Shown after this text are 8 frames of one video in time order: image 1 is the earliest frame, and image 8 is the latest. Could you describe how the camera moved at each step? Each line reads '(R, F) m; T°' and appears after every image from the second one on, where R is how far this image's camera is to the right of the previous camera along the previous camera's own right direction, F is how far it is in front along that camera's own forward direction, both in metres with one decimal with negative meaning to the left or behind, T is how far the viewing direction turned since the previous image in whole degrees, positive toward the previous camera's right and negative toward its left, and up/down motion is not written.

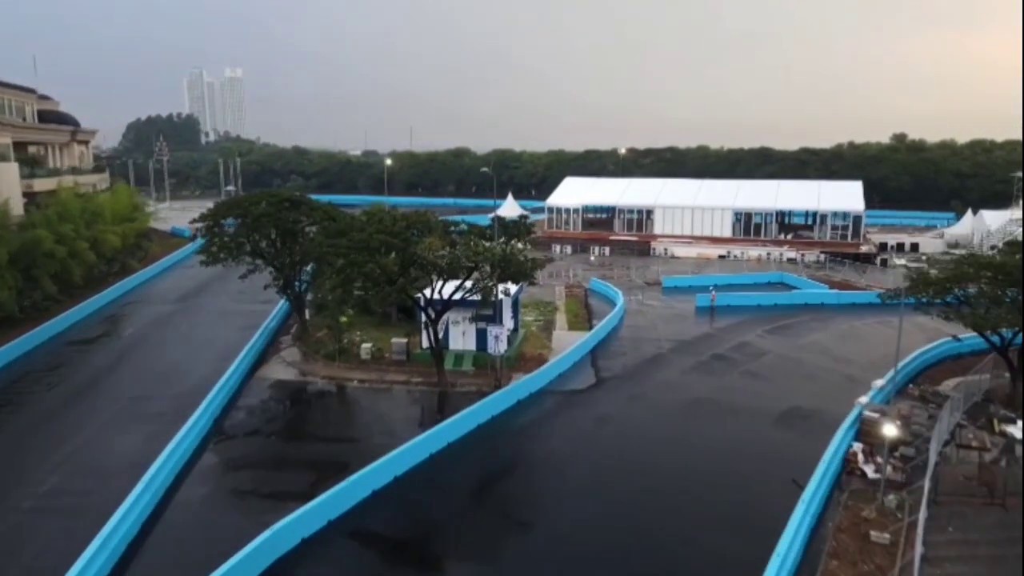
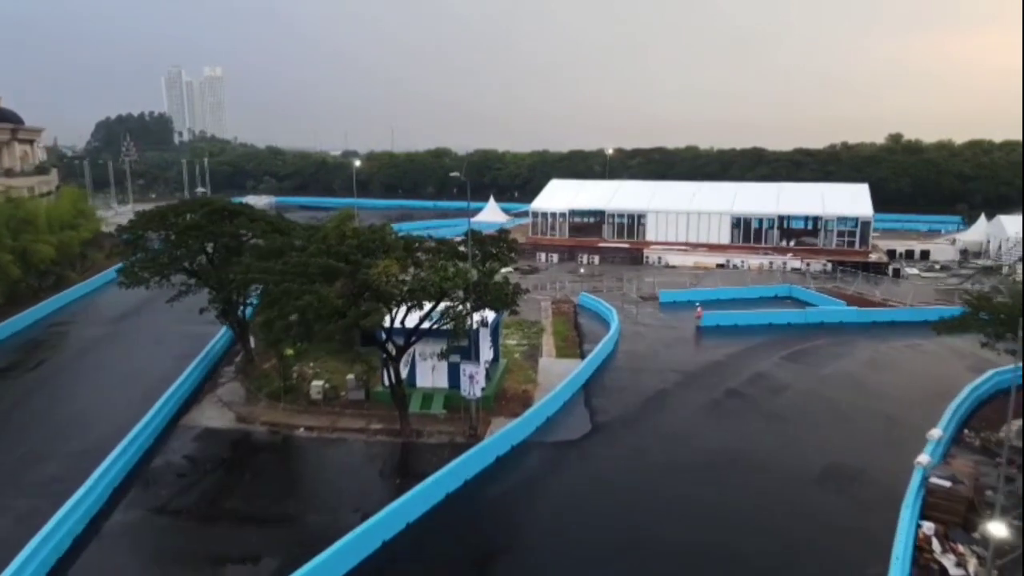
(+0.1, +3.5) m; +1°
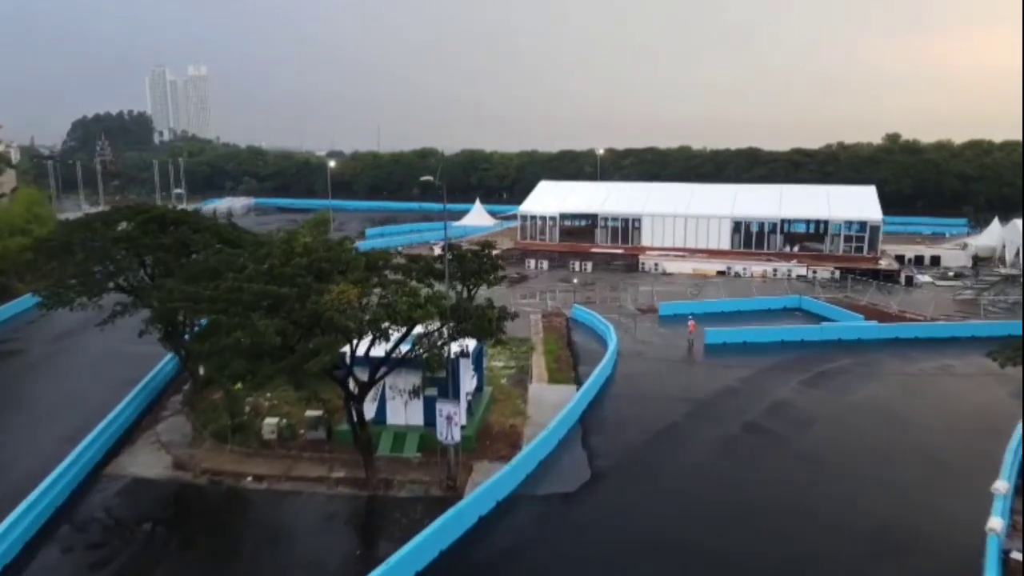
(+0.1, +2.6) m; +1°
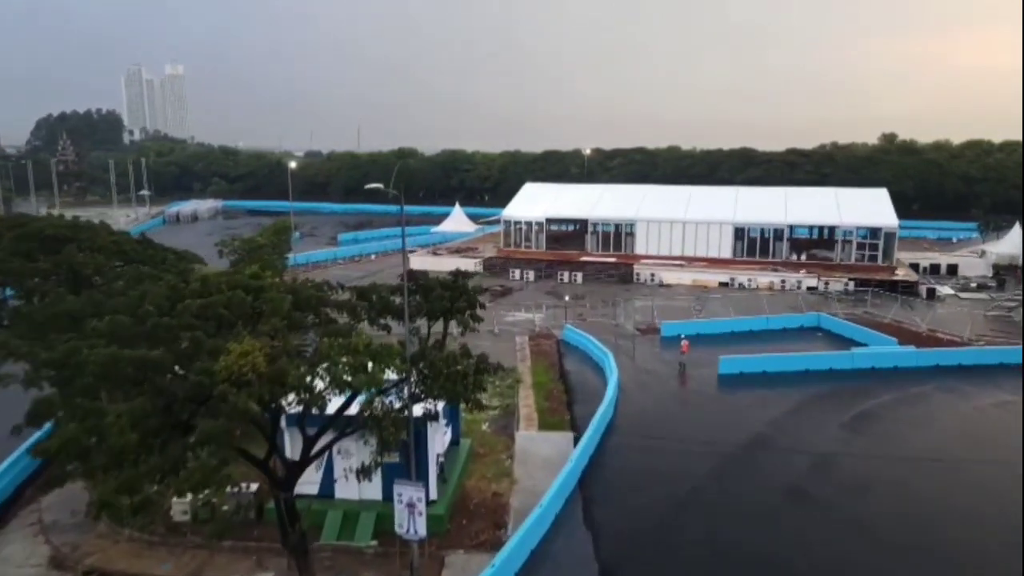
(0.0, +3.5) m; +1°
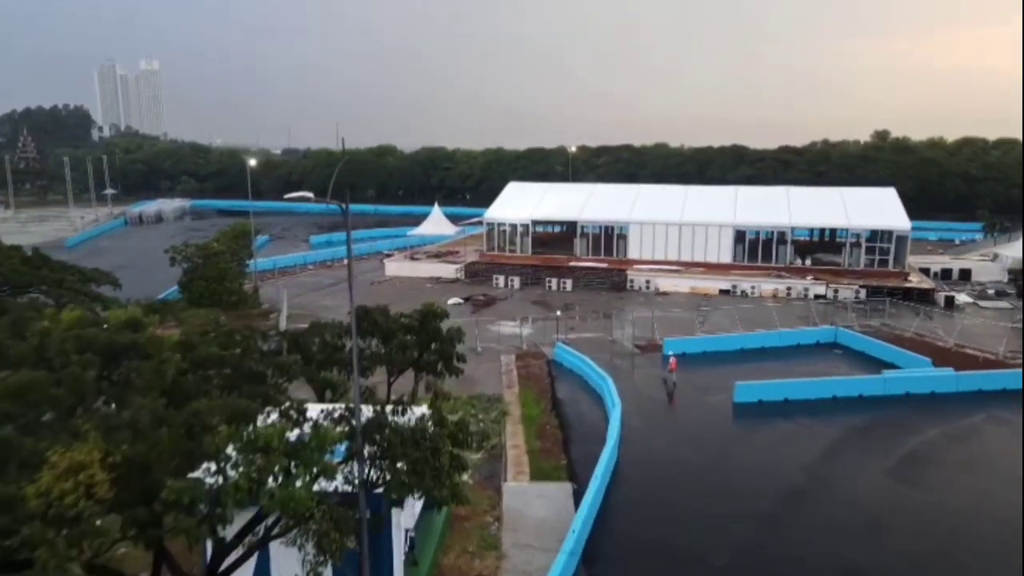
(-0.1, +2.8) m; +1°
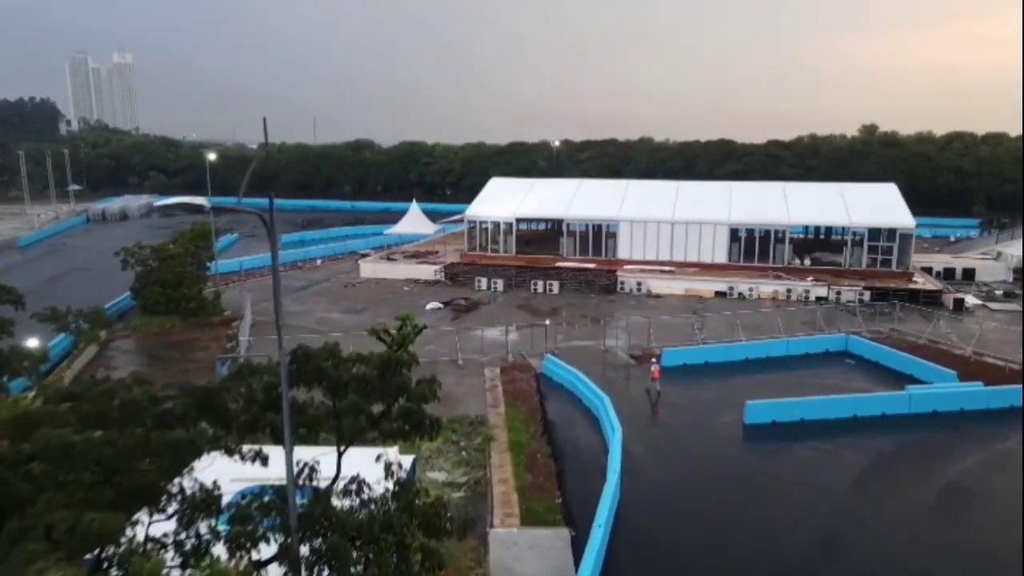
(-0.1, +2.1) m; +1°
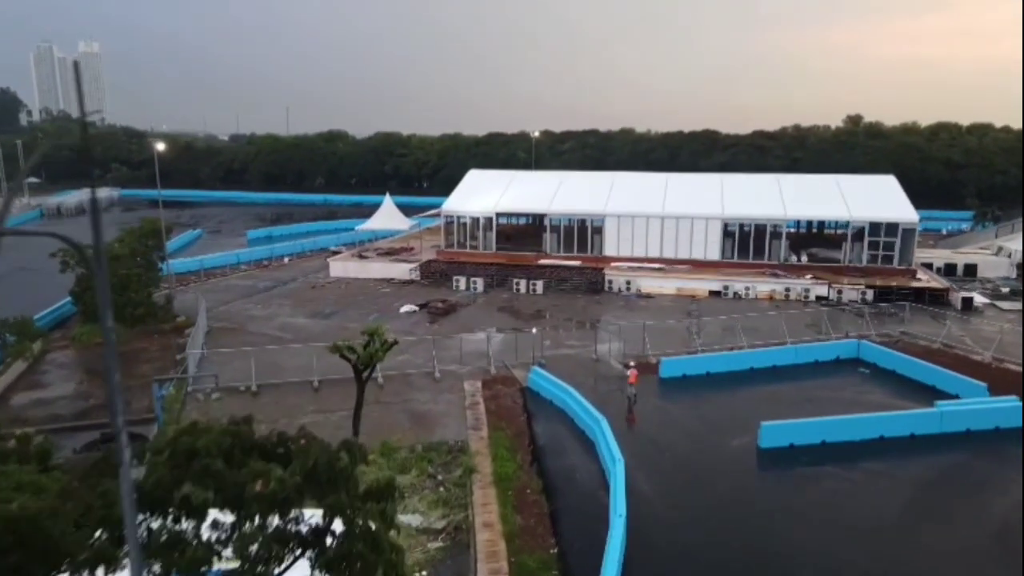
(-0.1, +2.1) m; +2°
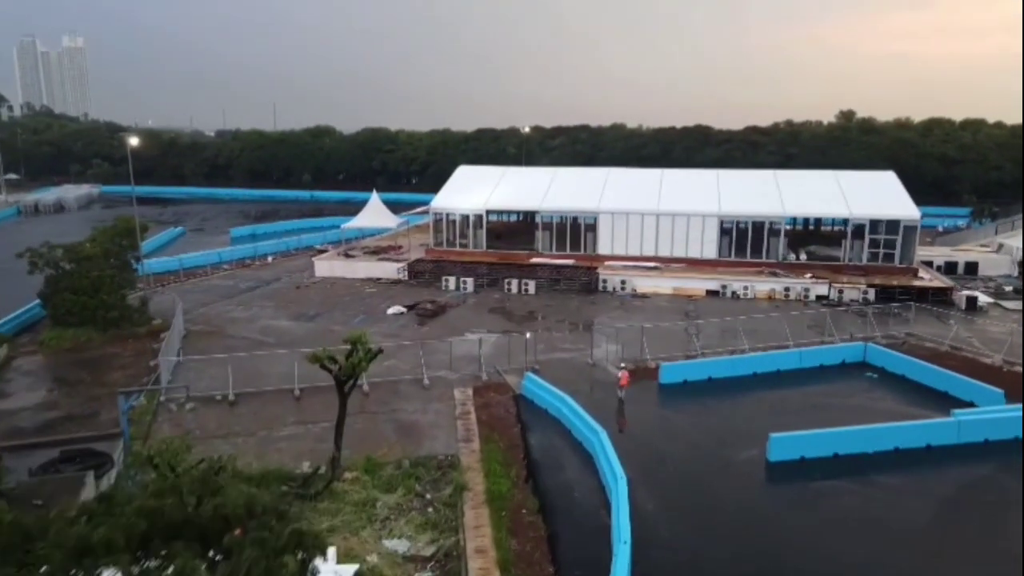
(-0.1, +1.0) m; +1°
